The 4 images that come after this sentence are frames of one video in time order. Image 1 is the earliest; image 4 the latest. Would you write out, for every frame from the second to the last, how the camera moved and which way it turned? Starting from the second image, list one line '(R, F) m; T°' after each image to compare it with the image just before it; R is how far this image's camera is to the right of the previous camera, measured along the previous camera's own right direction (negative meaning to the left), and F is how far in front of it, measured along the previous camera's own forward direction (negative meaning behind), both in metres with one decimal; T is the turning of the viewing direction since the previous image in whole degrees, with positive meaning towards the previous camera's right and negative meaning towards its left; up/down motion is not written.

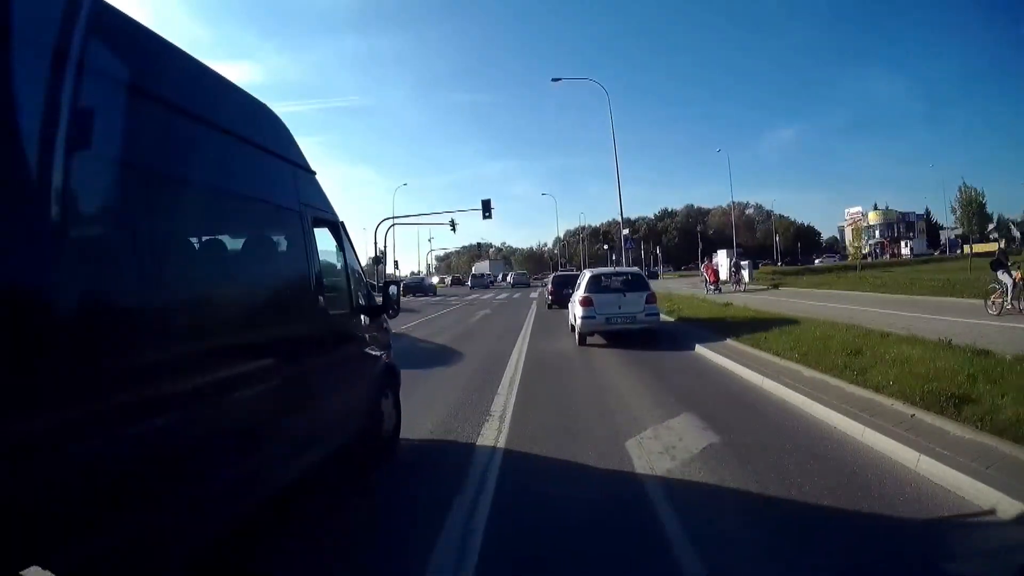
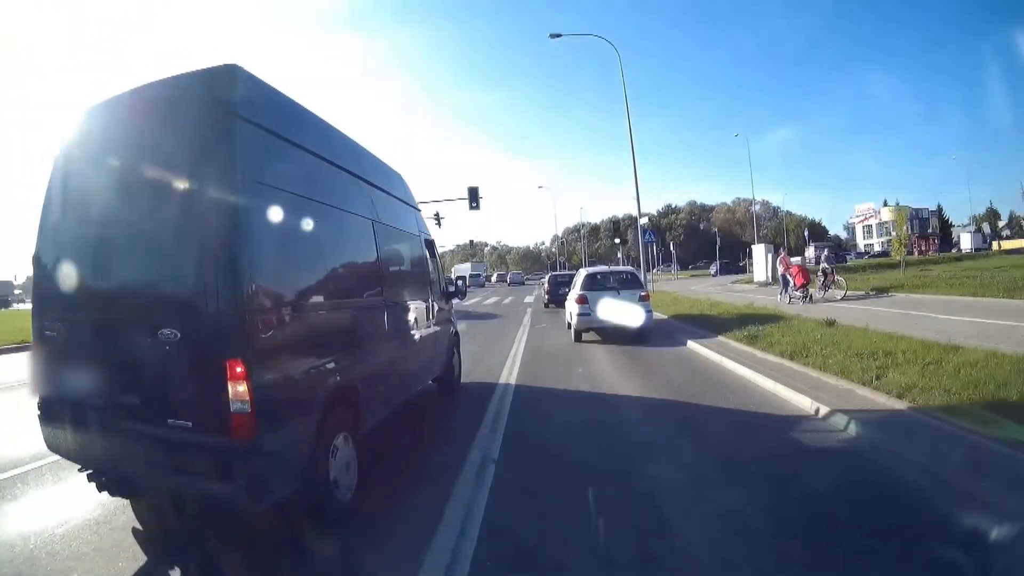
(-0.1, -1.5) m; 0°
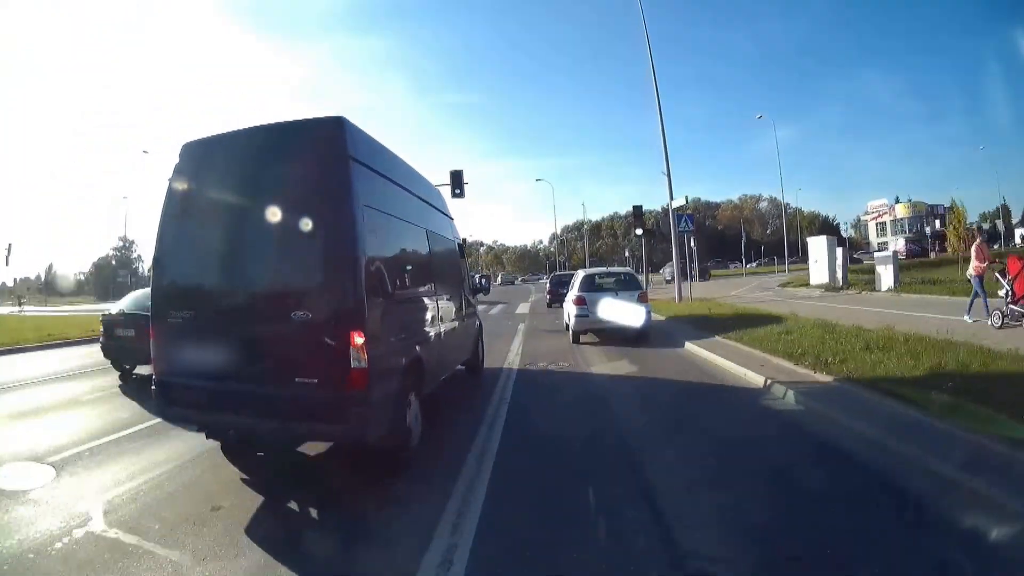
(0.0, -0.6) m; 0°
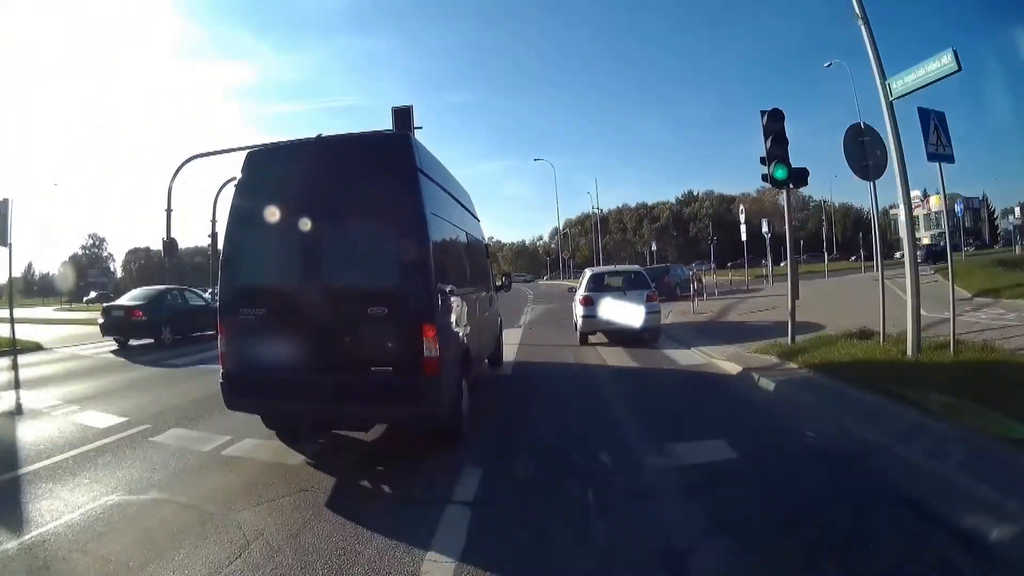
(-0.1, -0.4) m; 0°
